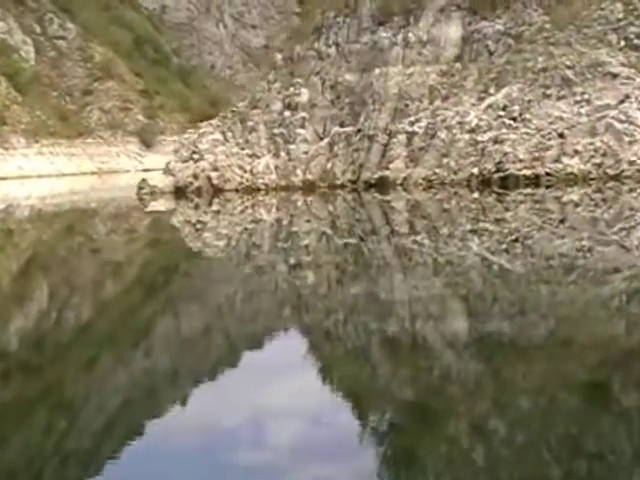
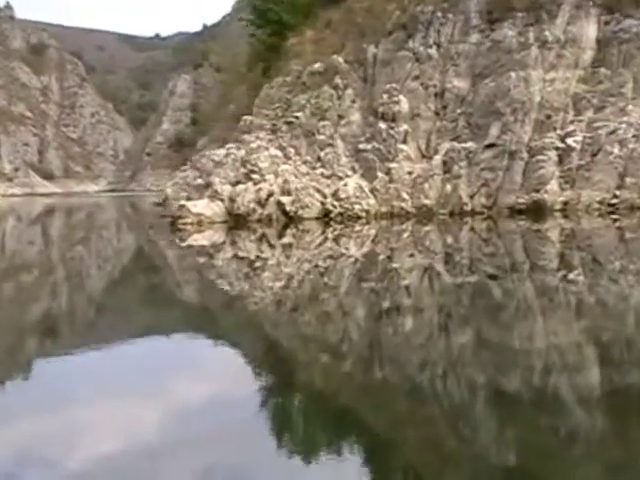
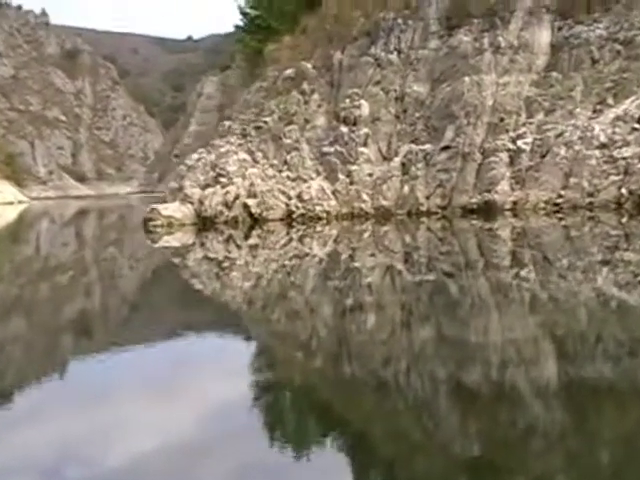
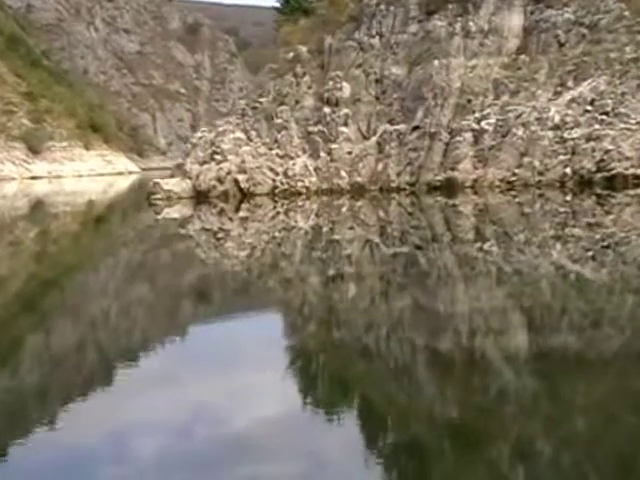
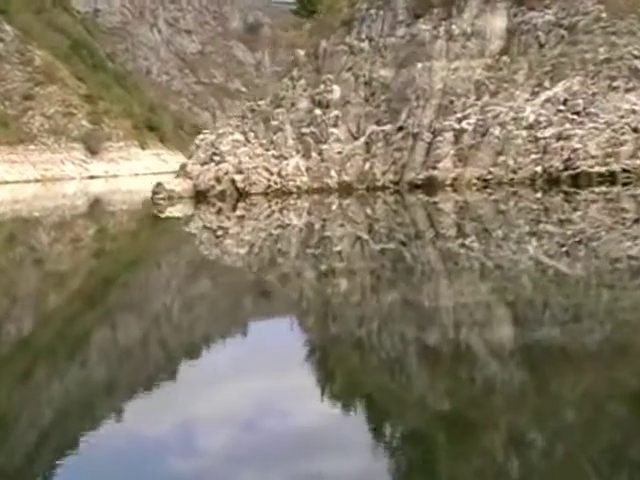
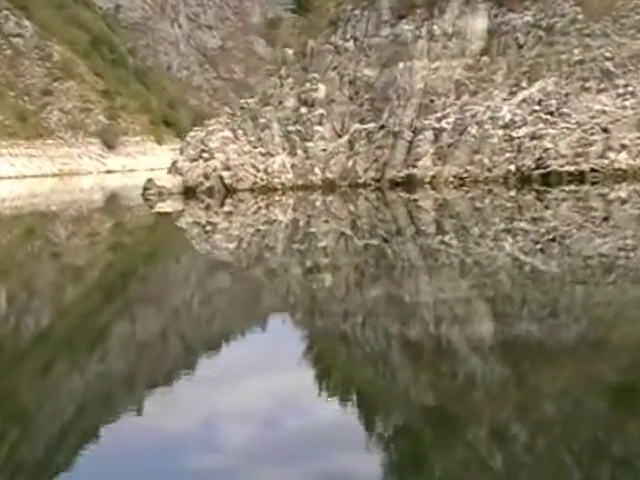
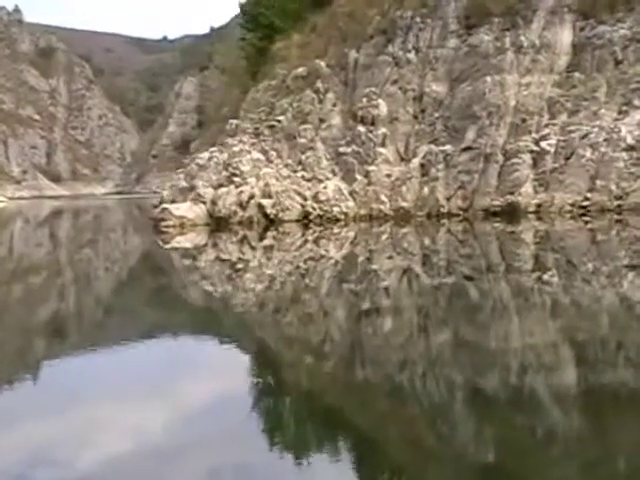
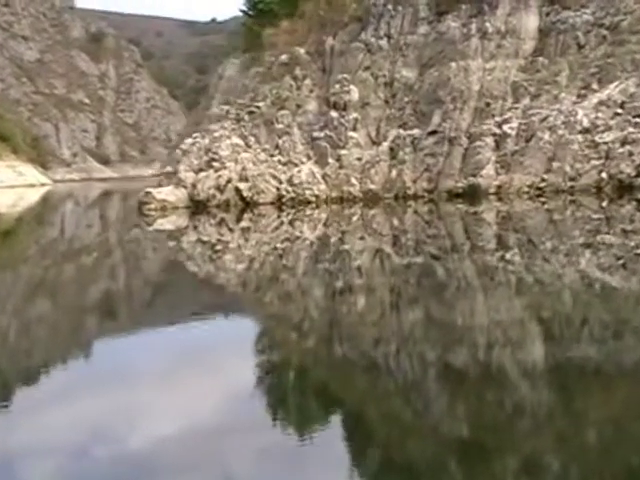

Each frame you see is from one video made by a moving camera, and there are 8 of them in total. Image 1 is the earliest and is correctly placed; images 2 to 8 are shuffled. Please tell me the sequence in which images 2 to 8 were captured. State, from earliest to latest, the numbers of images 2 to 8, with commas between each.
6, 5, 4, 8, 3, 7, 2
